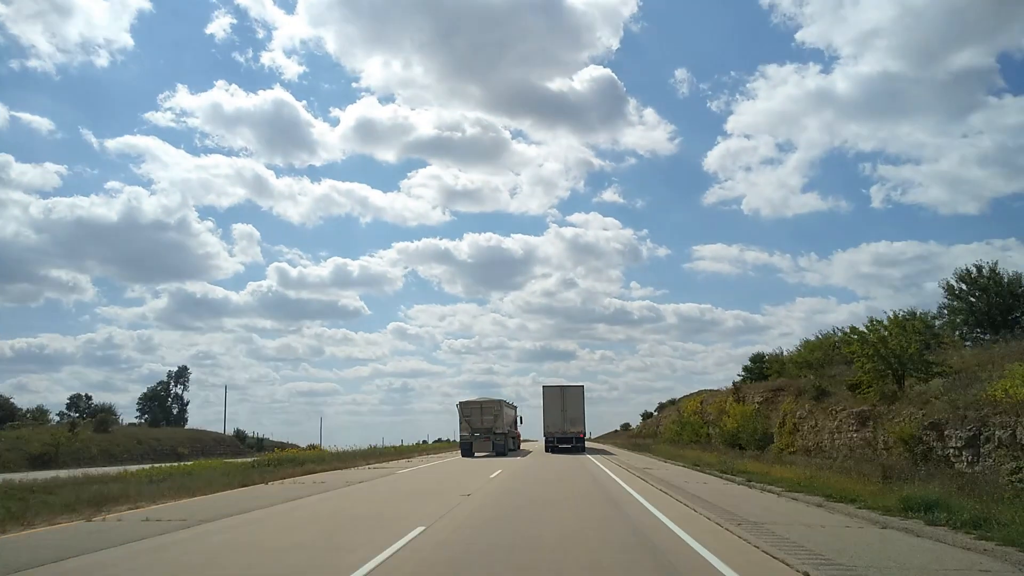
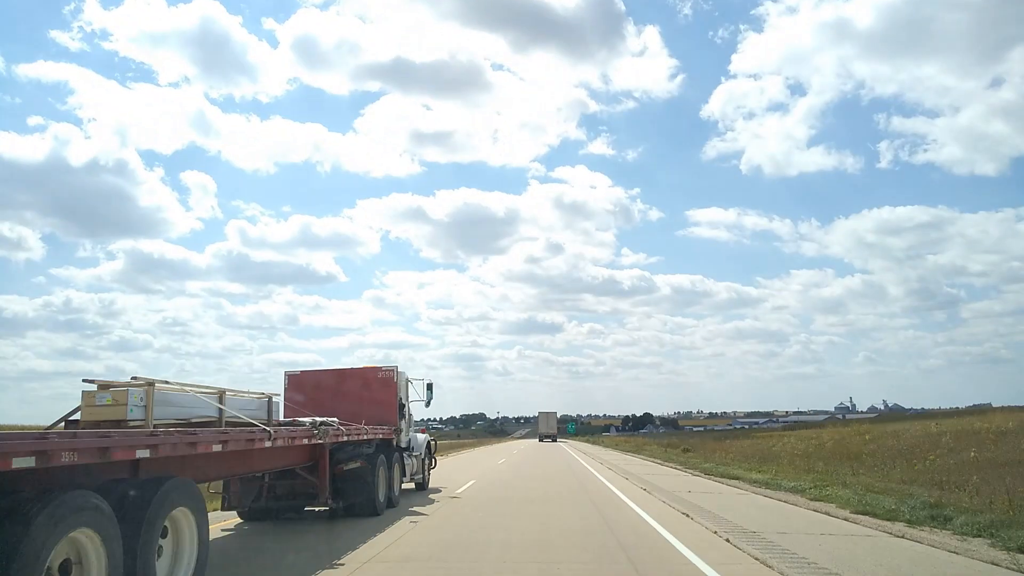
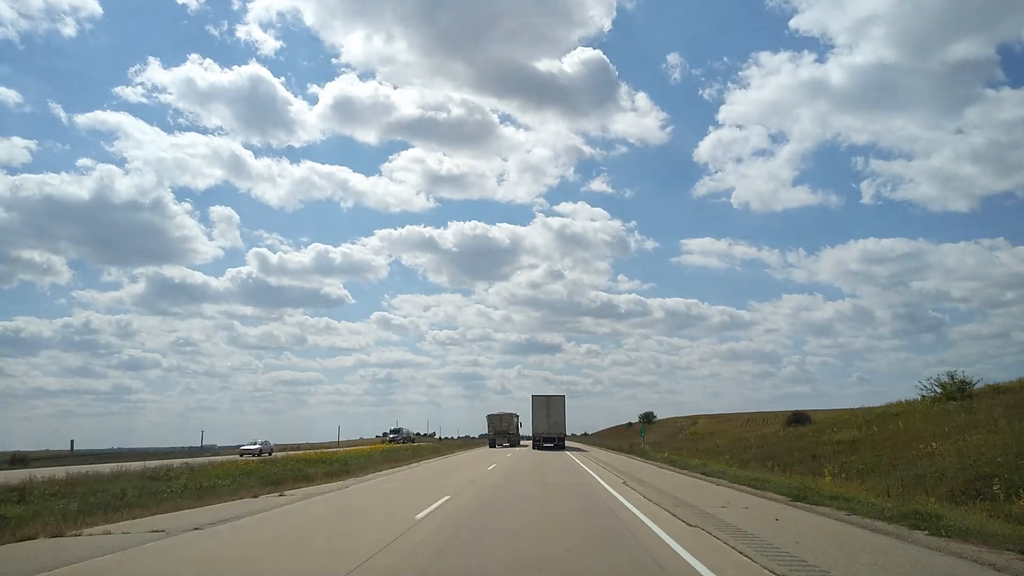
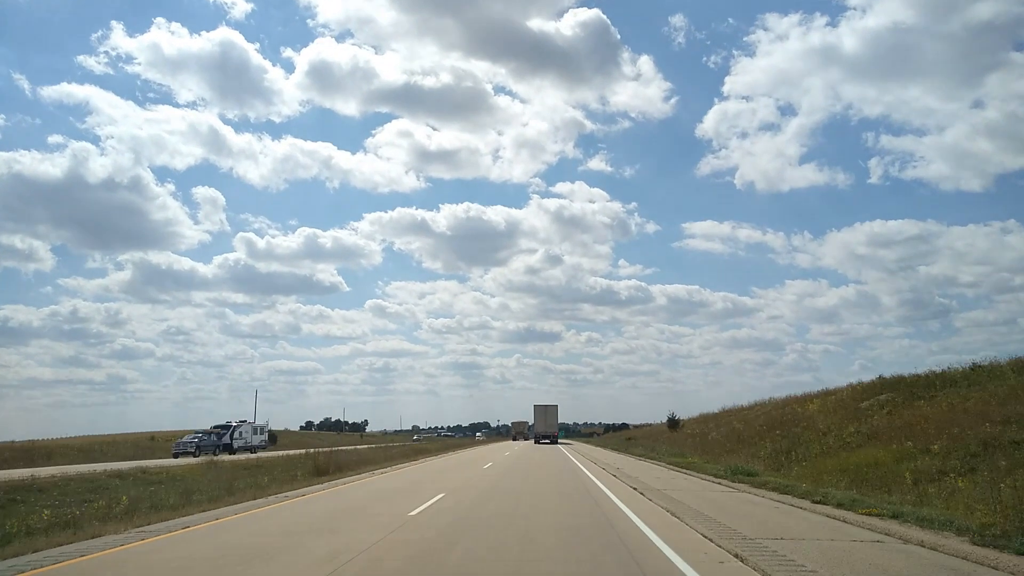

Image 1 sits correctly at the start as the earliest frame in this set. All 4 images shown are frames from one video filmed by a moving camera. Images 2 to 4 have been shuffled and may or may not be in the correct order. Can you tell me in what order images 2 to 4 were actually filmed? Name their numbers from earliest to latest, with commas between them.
3, 4, 2
